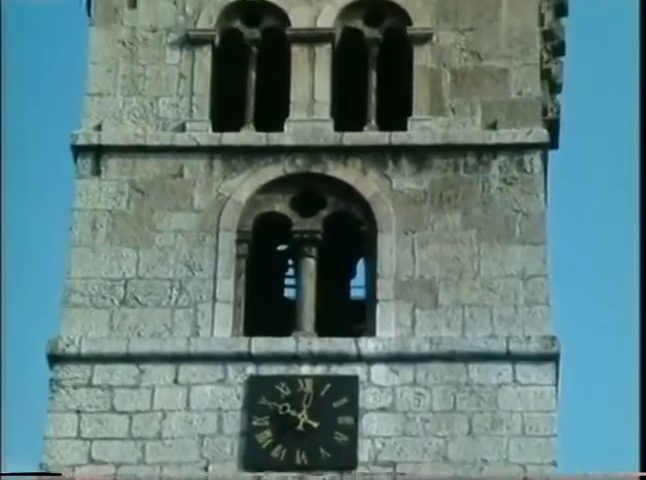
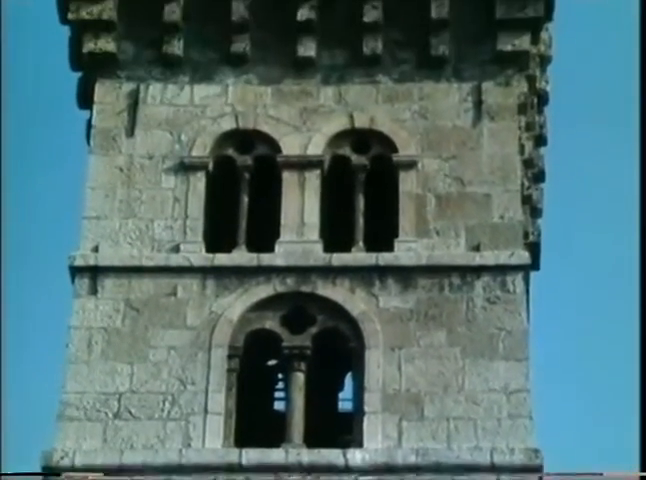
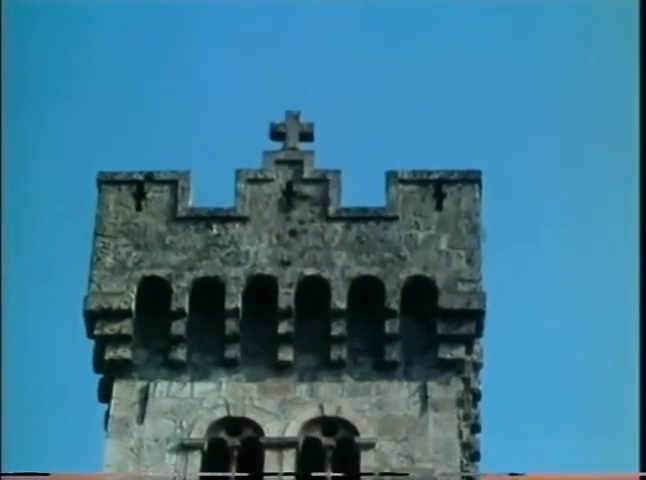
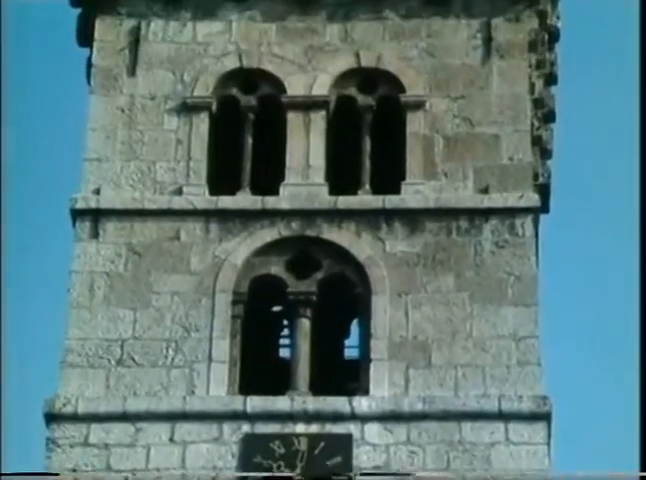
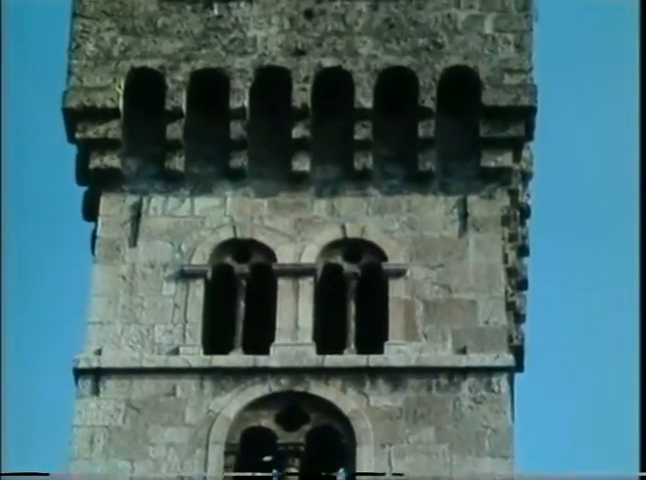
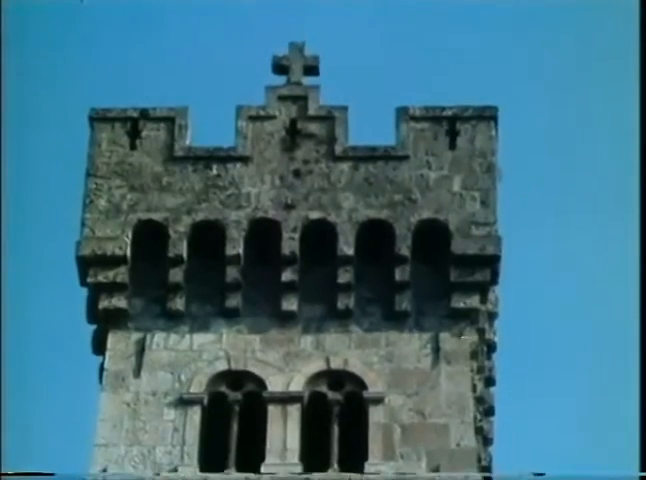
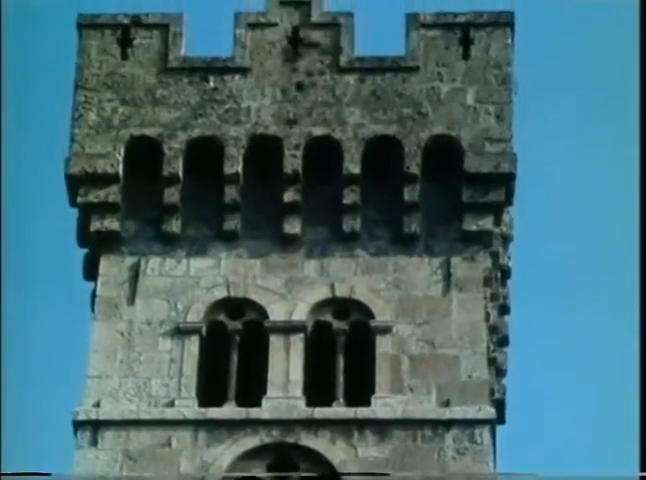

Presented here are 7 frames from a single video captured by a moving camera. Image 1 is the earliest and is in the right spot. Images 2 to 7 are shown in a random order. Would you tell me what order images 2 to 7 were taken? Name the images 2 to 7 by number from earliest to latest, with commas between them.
4, 2, 5, 7, 6, 3
